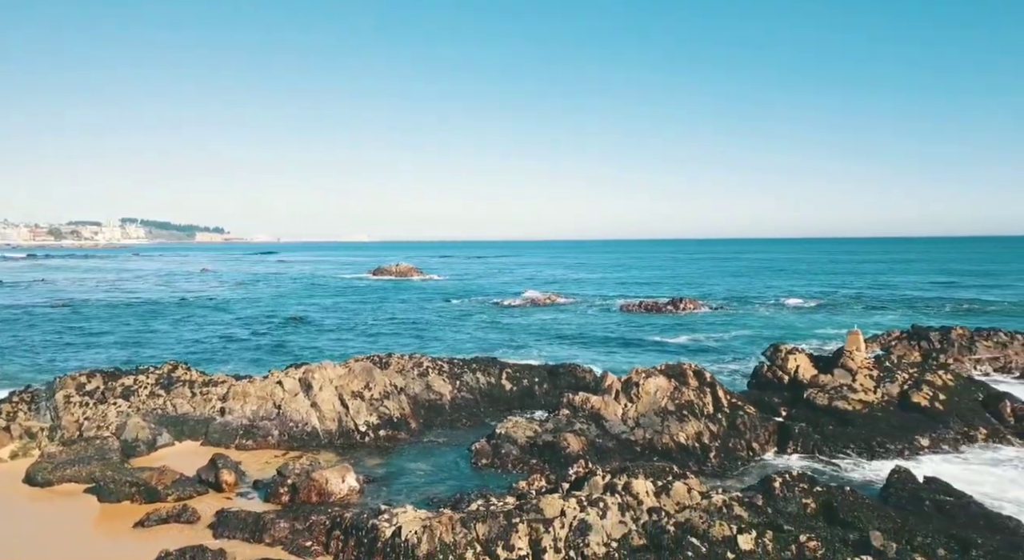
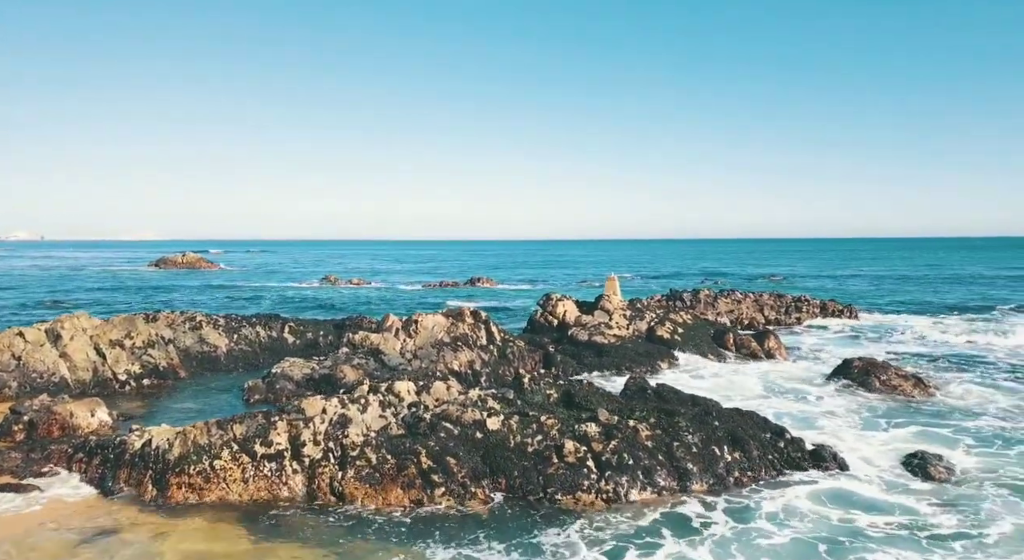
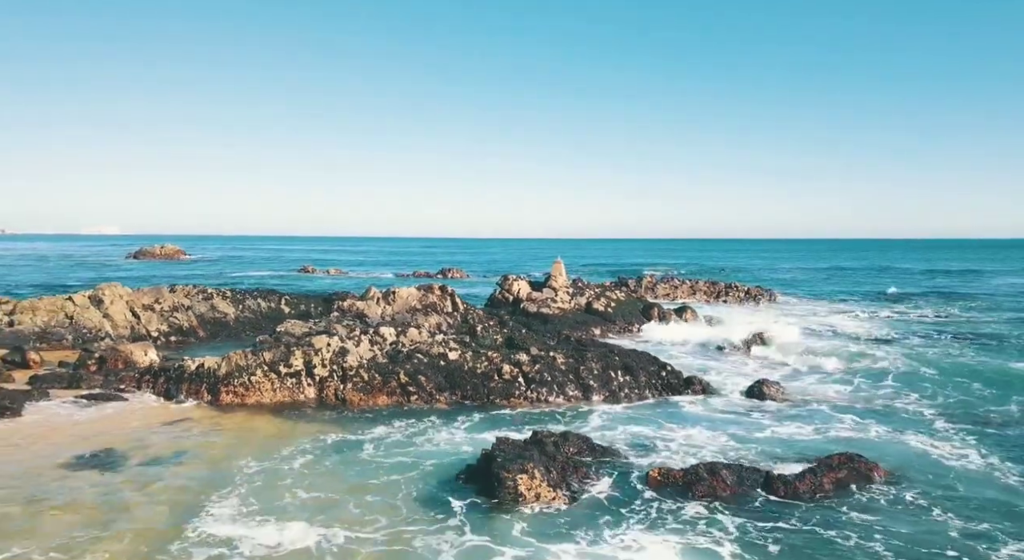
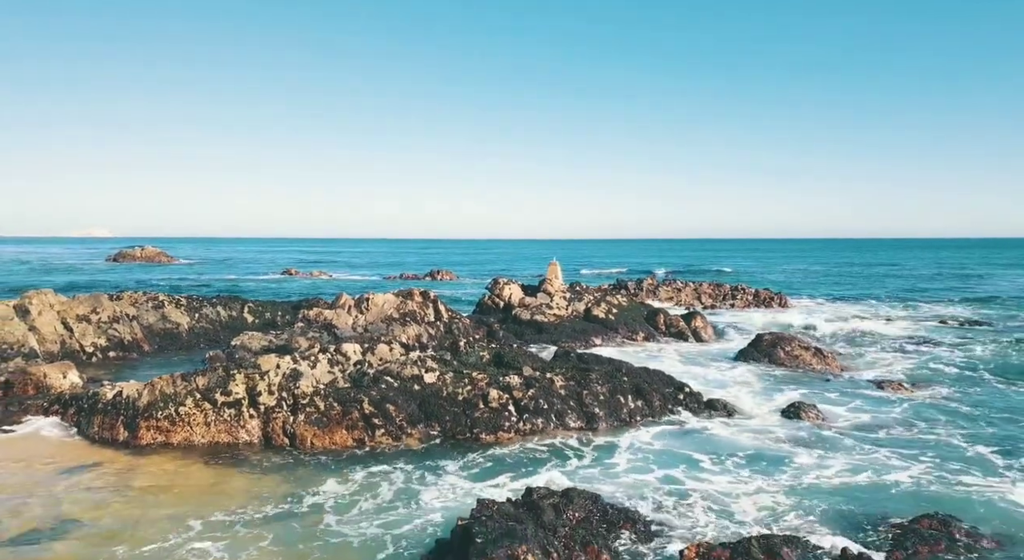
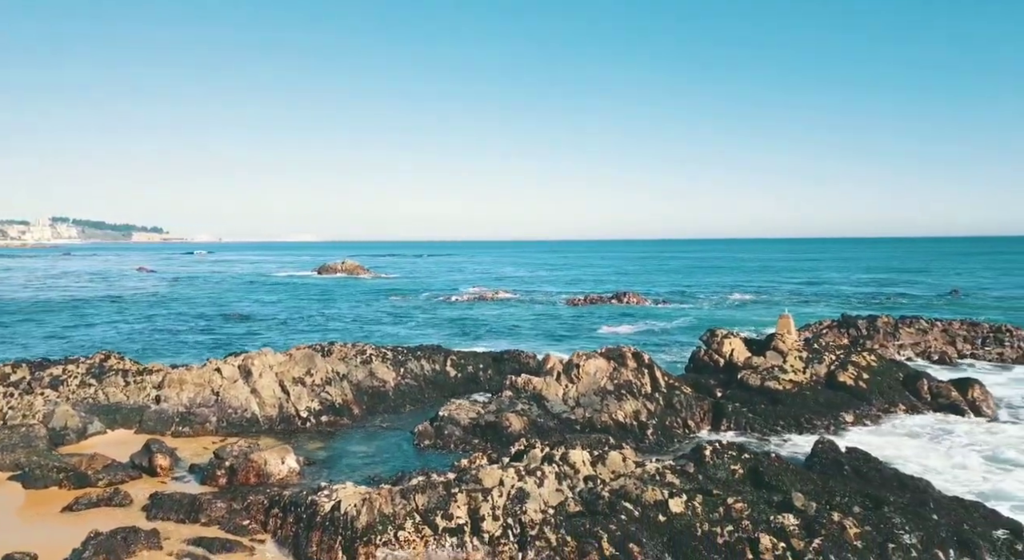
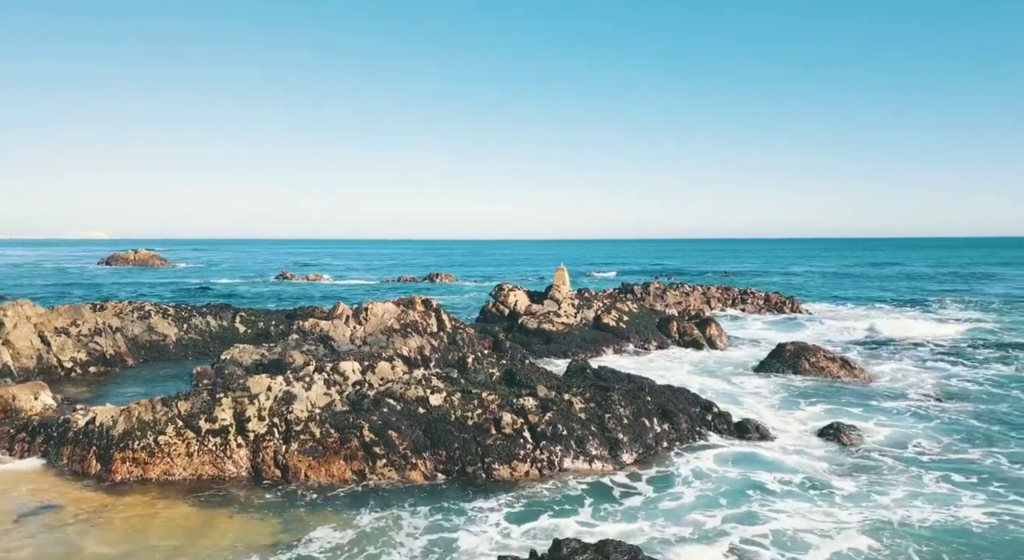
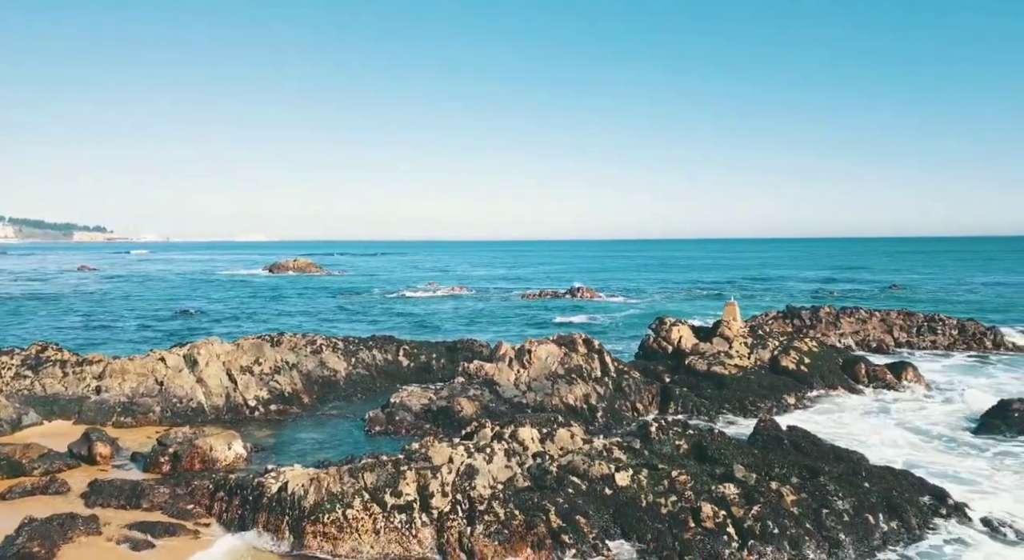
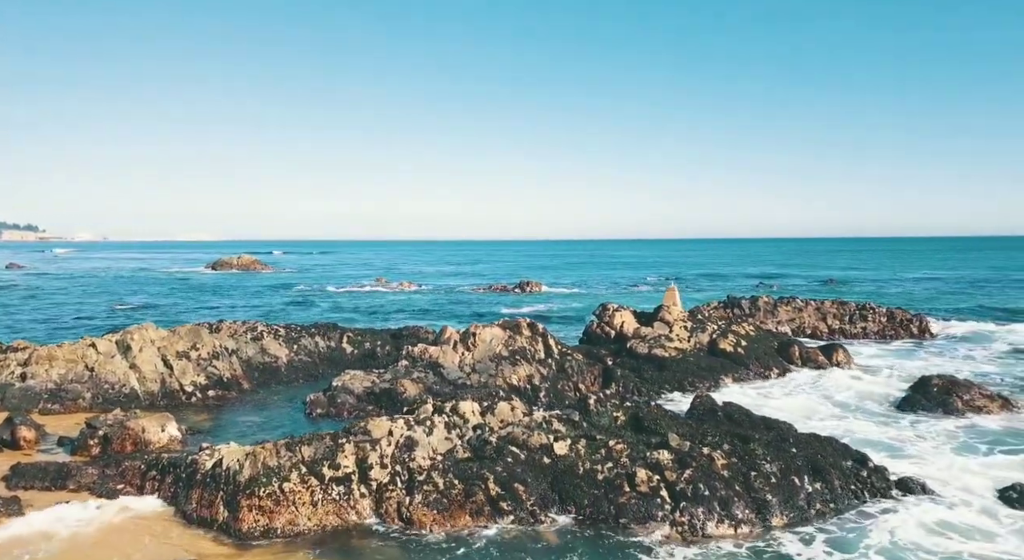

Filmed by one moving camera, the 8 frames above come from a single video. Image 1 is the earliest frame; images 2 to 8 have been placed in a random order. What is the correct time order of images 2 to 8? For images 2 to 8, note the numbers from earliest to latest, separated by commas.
5, 7, 8, 2, 6, 4, 3
